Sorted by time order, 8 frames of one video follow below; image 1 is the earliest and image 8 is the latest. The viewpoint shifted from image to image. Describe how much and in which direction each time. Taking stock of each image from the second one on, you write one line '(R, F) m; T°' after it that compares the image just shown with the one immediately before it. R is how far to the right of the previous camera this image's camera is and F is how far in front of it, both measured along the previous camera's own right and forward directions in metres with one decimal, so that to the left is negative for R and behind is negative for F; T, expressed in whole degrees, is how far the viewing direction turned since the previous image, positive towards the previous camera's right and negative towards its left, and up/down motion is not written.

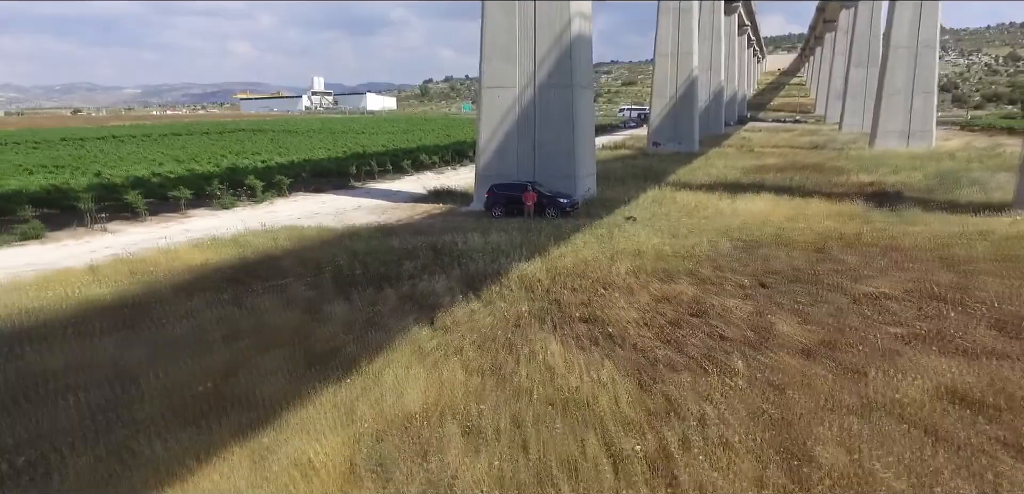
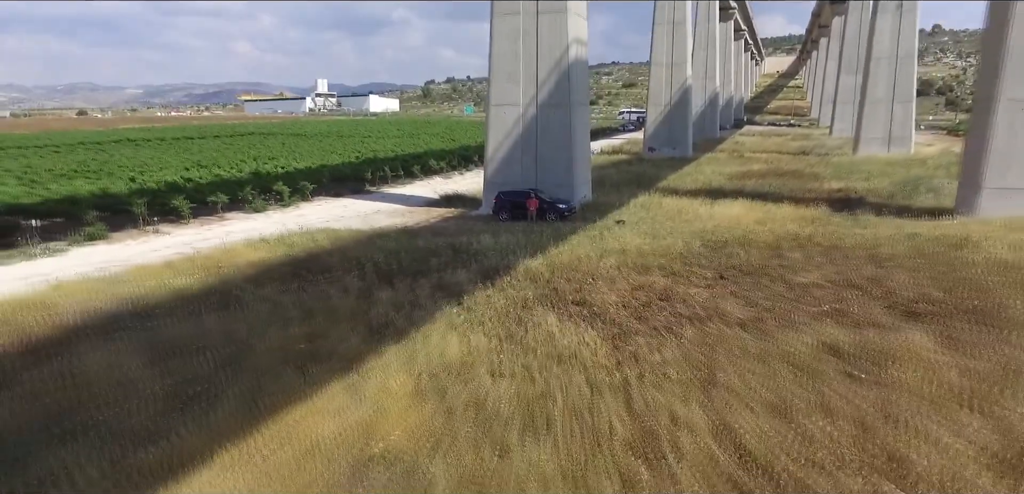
(-0.1, -1.9) m; 0°
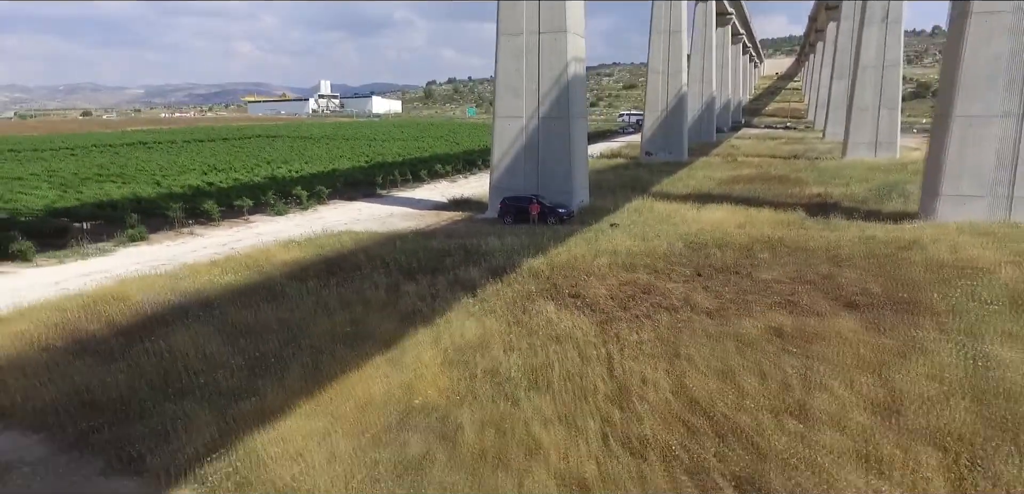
(-0.1, -1.5) m; 0°
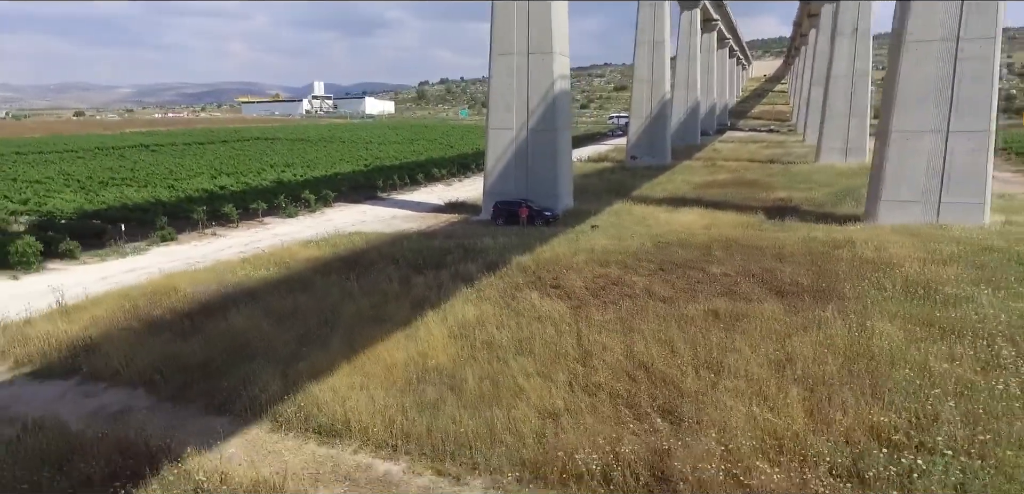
(0.0, -2.0) m; +1°
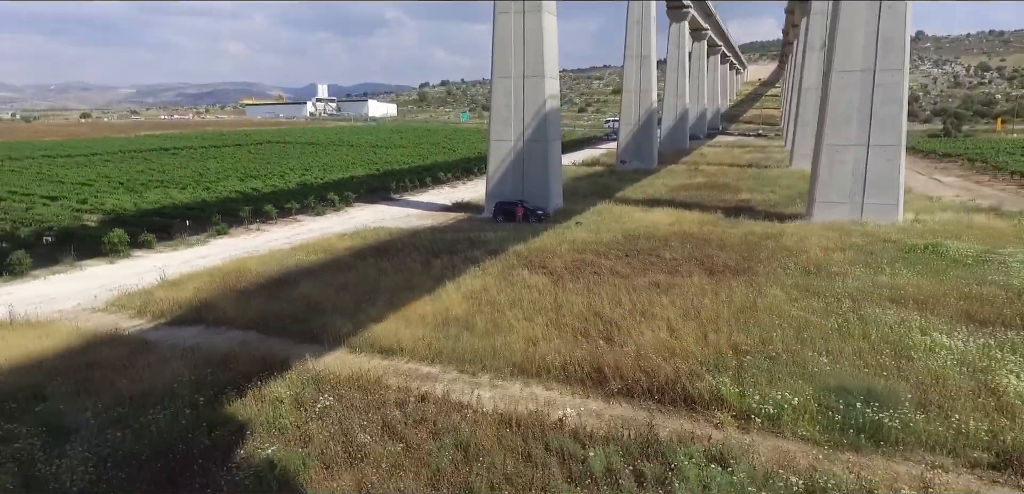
(+0.1, -3.5) m; 0°
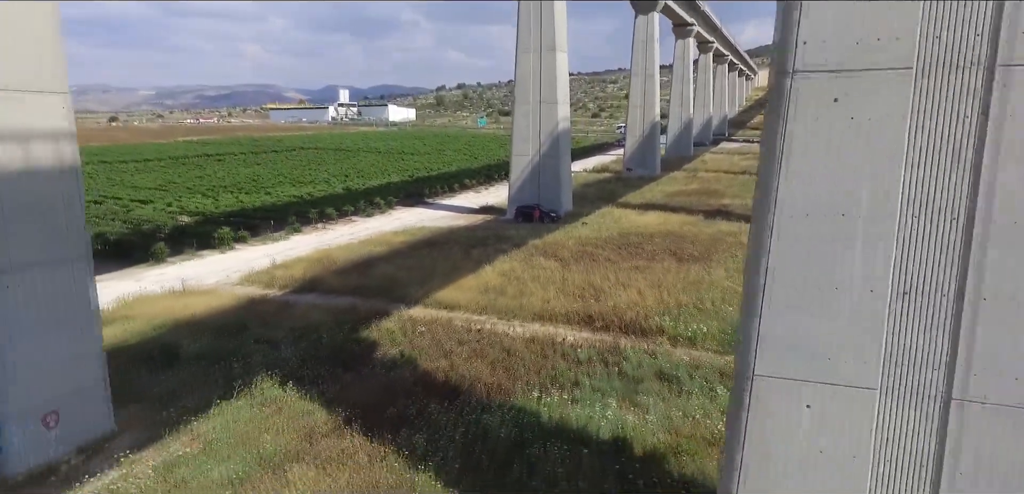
(-0.1, -5.1) m; -1°
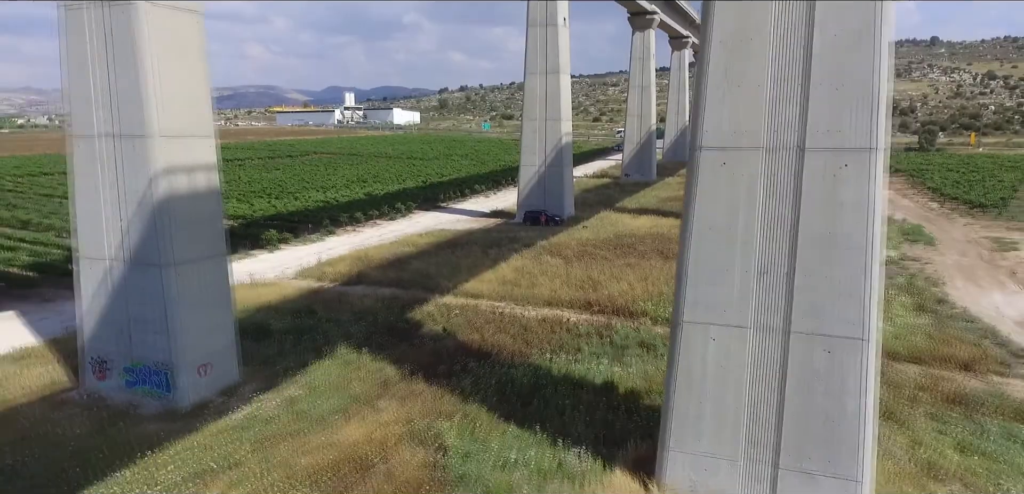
(-0.3, -3.5) m; 0°
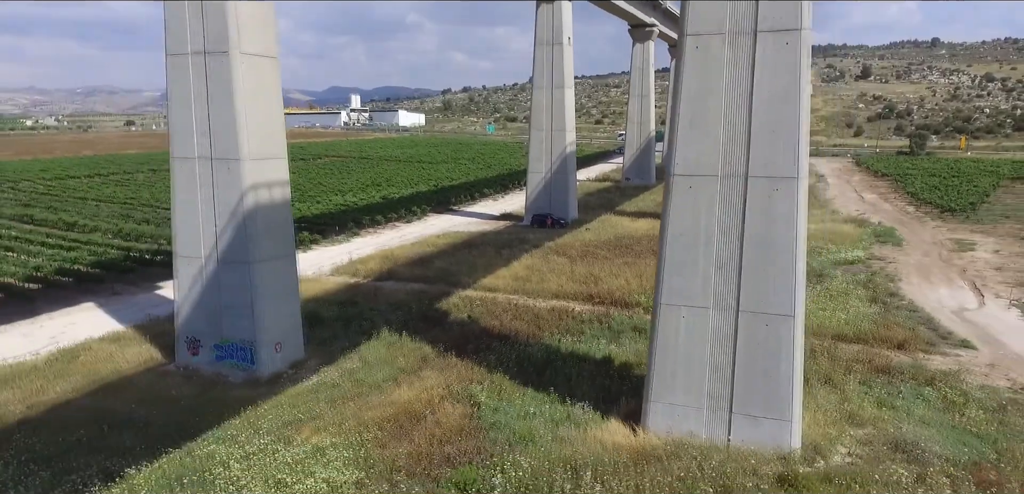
(-0.3, -2.8) m; 0°
